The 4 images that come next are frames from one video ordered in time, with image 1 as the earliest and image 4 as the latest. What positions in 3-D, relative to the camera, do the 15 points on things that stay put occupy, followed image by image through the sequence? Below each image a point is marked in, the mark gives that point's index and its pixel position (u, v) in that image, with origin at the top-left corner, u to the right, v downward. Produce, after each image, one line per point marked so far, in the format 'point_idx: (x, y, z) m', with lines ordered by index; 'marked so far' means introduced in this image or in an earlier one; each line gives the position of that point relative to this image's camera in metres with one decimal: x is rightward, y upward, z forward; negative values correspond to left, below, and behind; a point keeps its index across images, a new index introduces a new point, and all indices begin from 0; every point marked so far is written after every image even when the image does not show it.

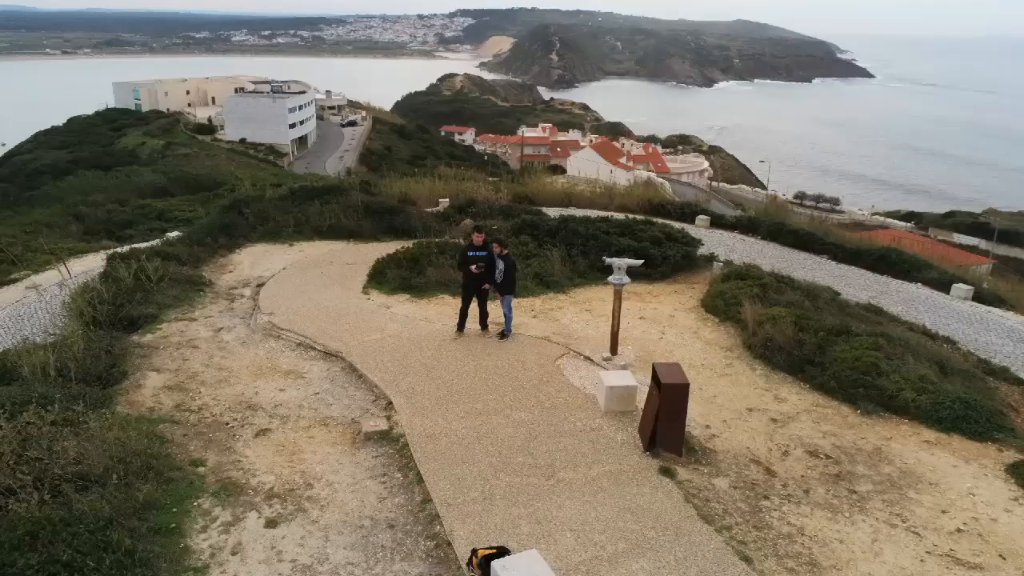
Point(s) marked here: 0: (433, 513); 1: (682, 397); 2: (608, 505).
0: (-0.6, -1.7, +5.3) m
1: (+1.5, -1.0, +6.2) m
2: (+0.7, -1.7, +5.2) m
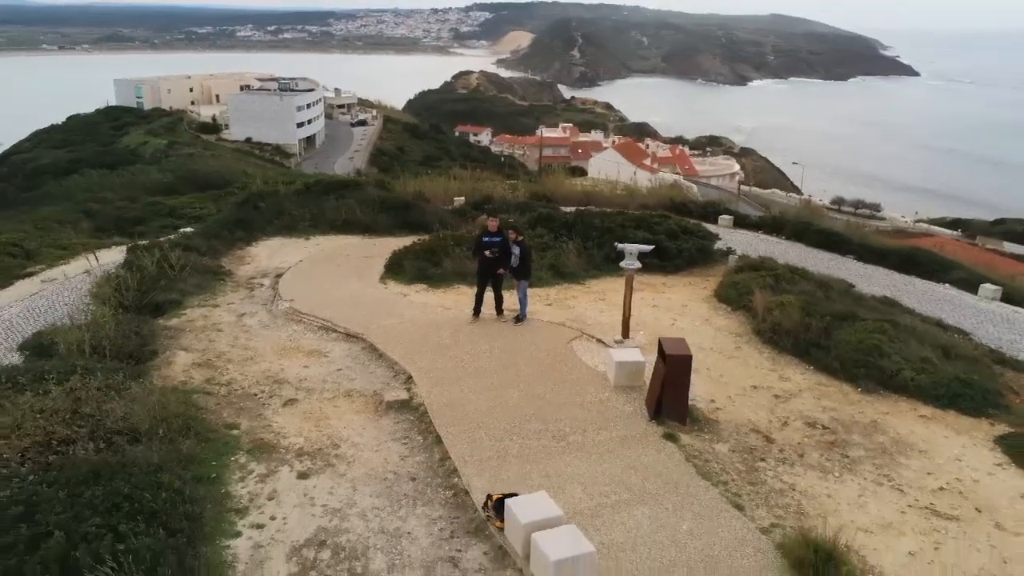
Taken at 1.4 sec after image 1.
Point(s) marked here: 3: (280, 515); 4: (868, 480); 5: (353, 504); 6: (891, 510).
0: (-0.5, -1.5, +5.7) m
1: (+1.7, -0.8, +6.6) m
2: (+0.9, -1.4, +5.6) m
3: (-1.7, -1.7, +5.0) m
4: (+2.8, -1.5, +5.4) m
5: (-1.2, -1.6, +5.2) m
6: (+2.7, -1.6, +4.8) m
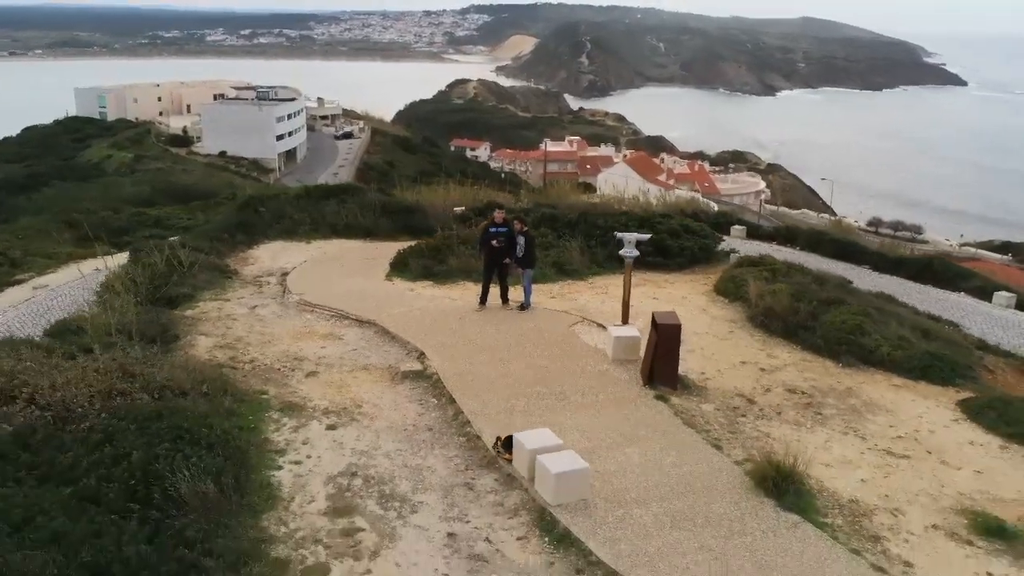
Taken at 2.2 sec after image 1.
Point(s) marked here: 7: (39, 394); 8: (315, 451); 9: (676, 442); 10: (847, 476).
0: (-0.5, -1.2, +6.4) m
1: (+1.7, -0.5, +7.3) m
2: (+0.9, -1.2, +6.3) m
3: (-1.7, -1.4, +5.7) m
4: (+2.9, -1.3, +6.1) m
5: (-1.2, -1.4, +5.9) m
6: (+2.7, -1.3, +5.5) m
7: (-3.5, -0.8, +5.1) m
8: (-1.7, -1.4, +5.8) m
9: (+1.3, -1.2, +5.6) m
10: (+2.3, -1.3, +4.9) m
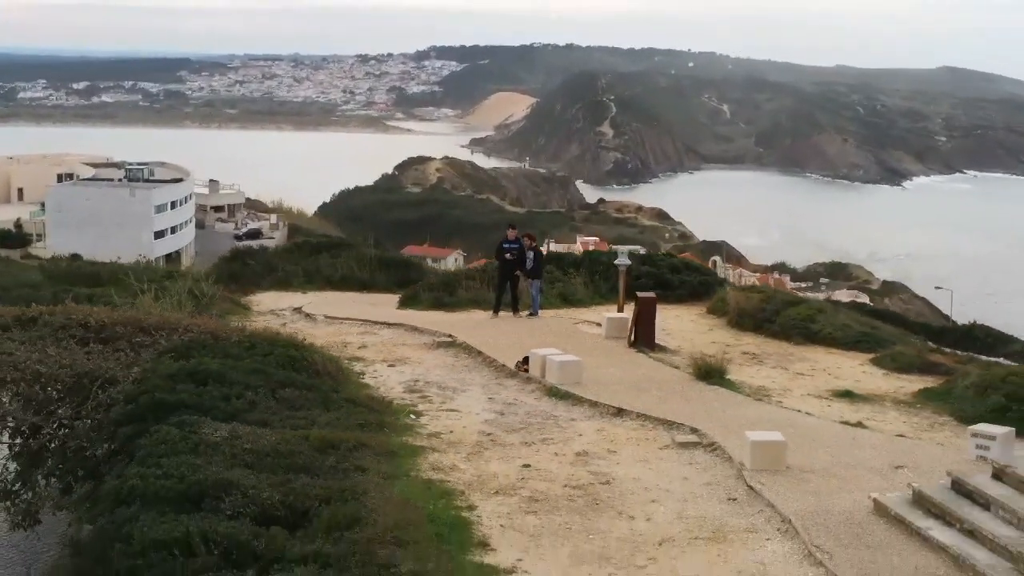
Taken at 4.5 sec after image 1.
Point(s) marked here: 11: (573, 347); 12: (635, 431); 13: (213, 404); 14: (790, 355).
0: (-0.3, -0.9, +8.5) m
1: (+1.9, -0.3, +9.5) m
2: (+1.1, -0.9, +8.4) m
3: (-1.5, -1.0, +7.9) m
4: (+3.0, -0.9, +8.2) m
5: (-1.0, -1.0, +8.0) m
6: (+2.9, -0.9, +7.6) m
7: (-3.4, -0.4, +7.3) m
8: (-1.5, -1.0, +7.9) m
9: (+1.5, -0.9, +7.7) m
10: (+2.5, -0.9, +7.0) m
11: (+0.9, -0.7, +10.0) m
12: (+0.9, -1.1, +5.1) m
13: (-2.2, -0.9, +5.0) m
14: (+3.9, -0.9, +9.6) m
